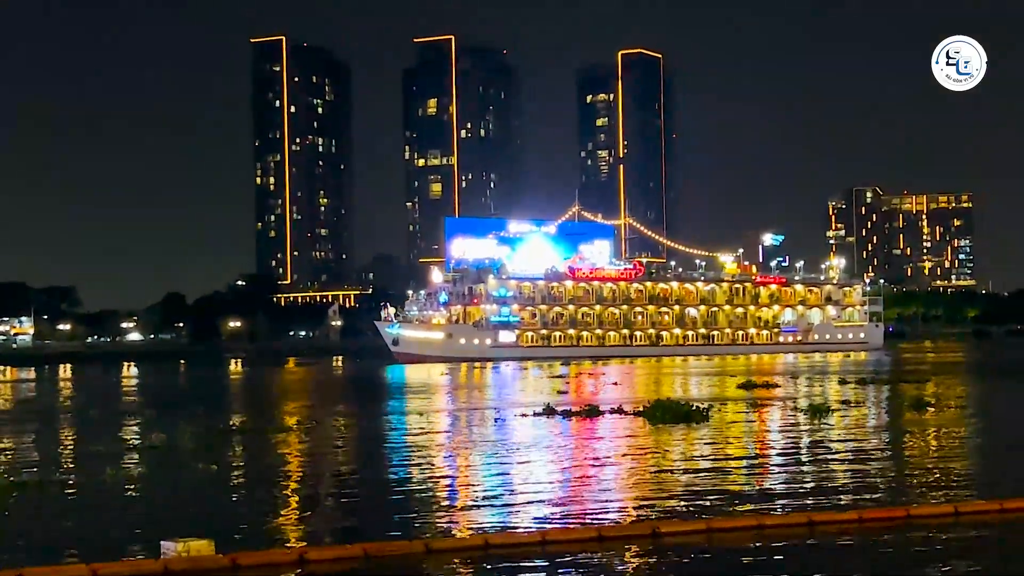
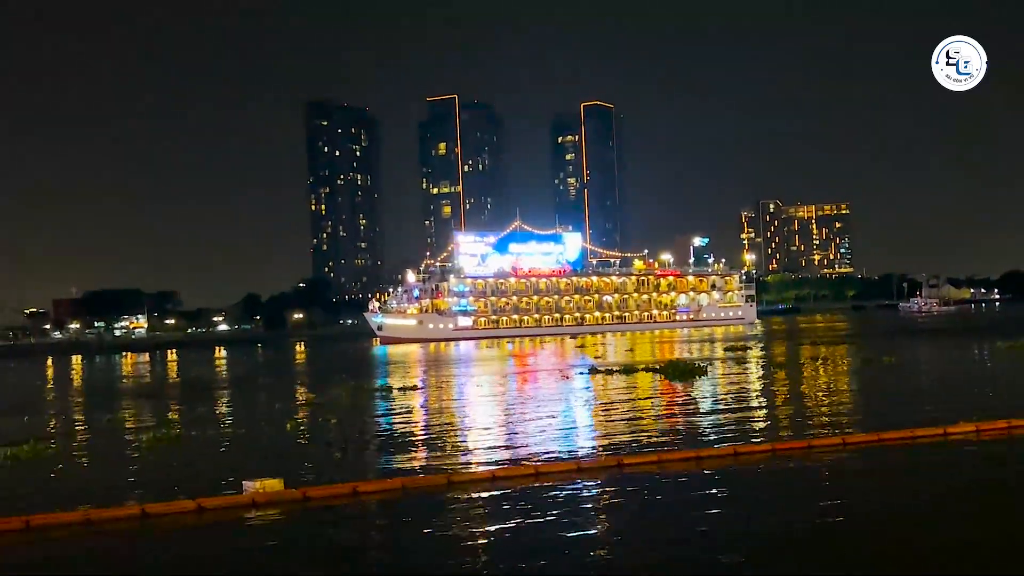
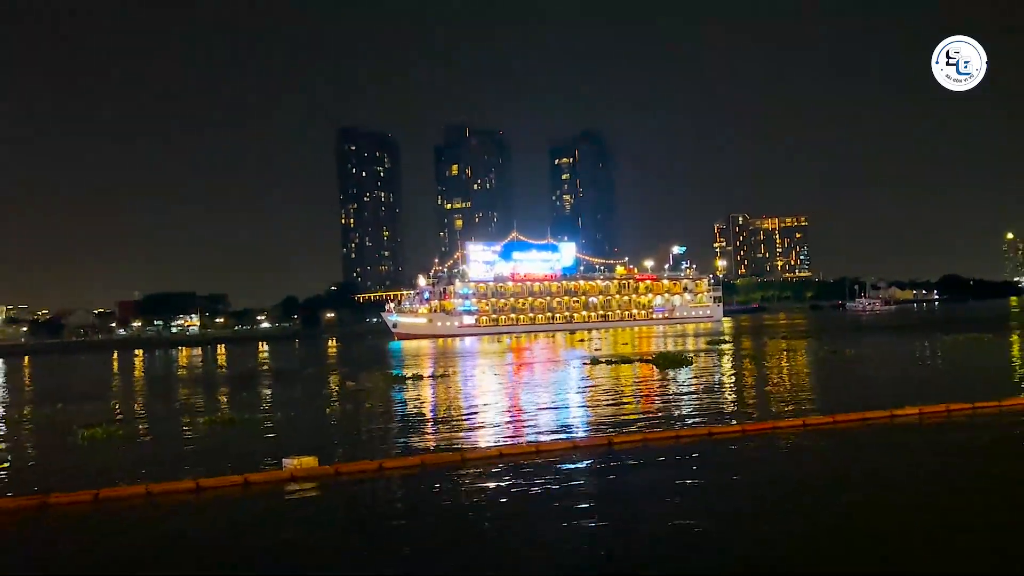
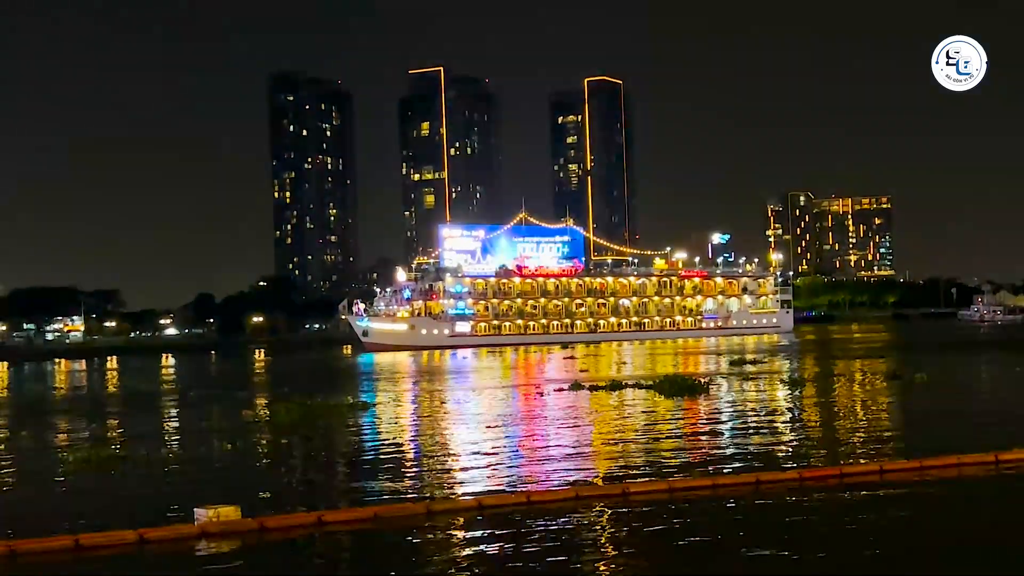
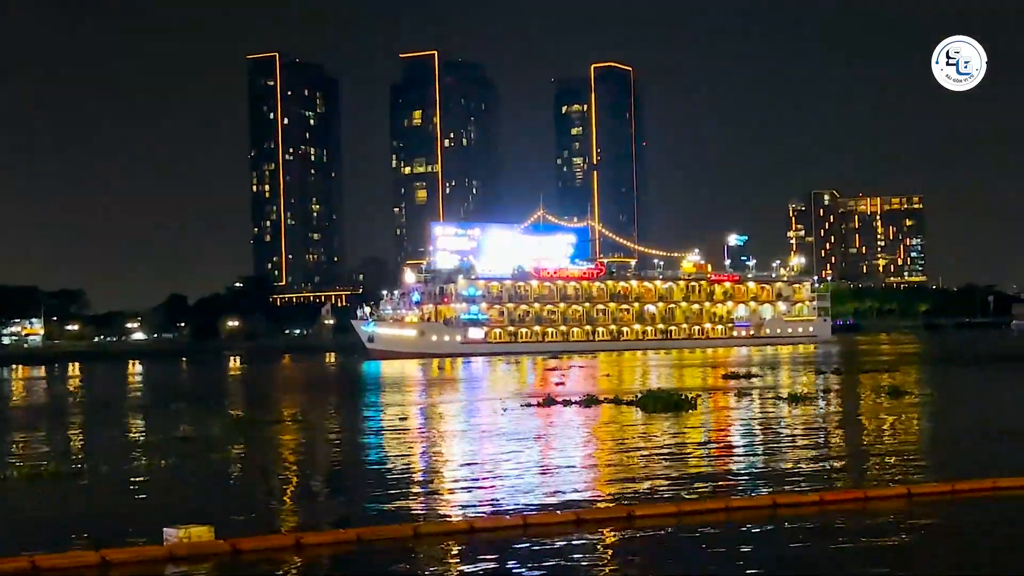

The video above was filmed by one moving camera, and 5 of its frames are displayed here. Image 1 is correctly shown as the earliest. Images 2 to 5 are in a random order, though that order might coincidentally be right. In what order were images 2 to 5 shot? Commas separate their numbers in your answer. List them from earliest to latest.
5, 4, 2, 3
